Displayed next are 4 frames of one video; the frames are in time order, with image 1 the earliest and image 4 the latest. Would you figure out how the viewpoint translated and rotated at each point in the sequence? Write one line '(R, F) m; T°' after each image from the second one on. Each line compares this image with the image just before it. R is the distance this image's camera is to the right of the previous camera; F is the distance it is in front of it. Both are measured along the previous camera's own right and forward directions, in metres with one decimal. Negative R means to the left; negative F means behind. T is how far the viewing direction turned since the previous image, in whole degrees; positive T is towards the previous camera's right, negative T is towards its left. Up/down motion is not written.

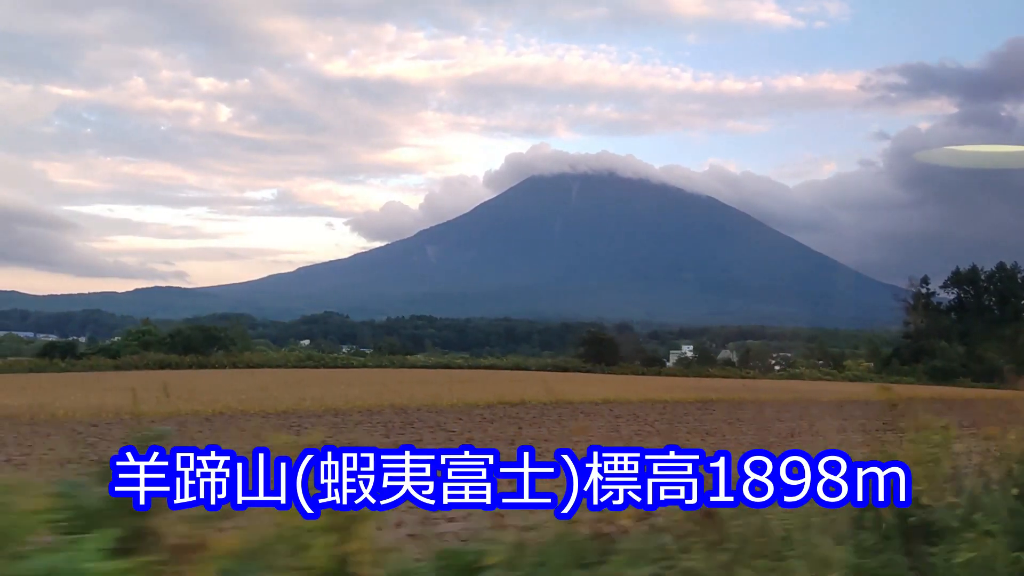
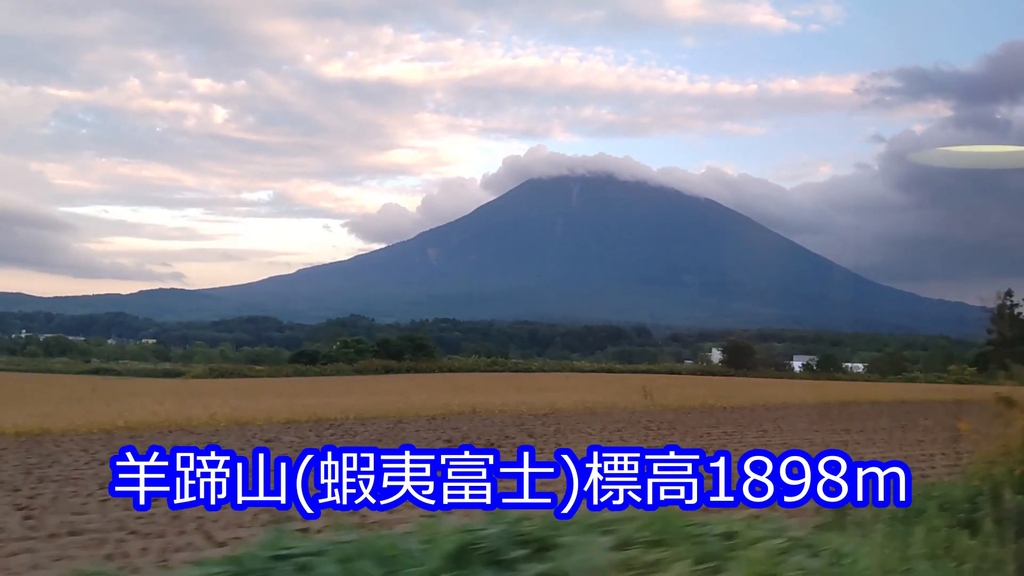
(-1.1, -0.7) m; 0°
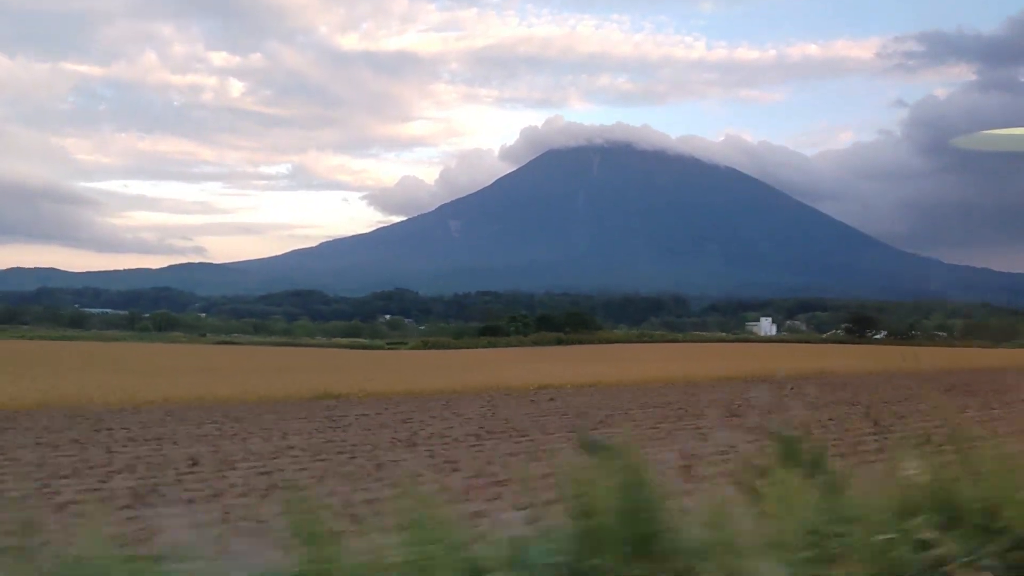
(-1.0, -0.7) m; -1°
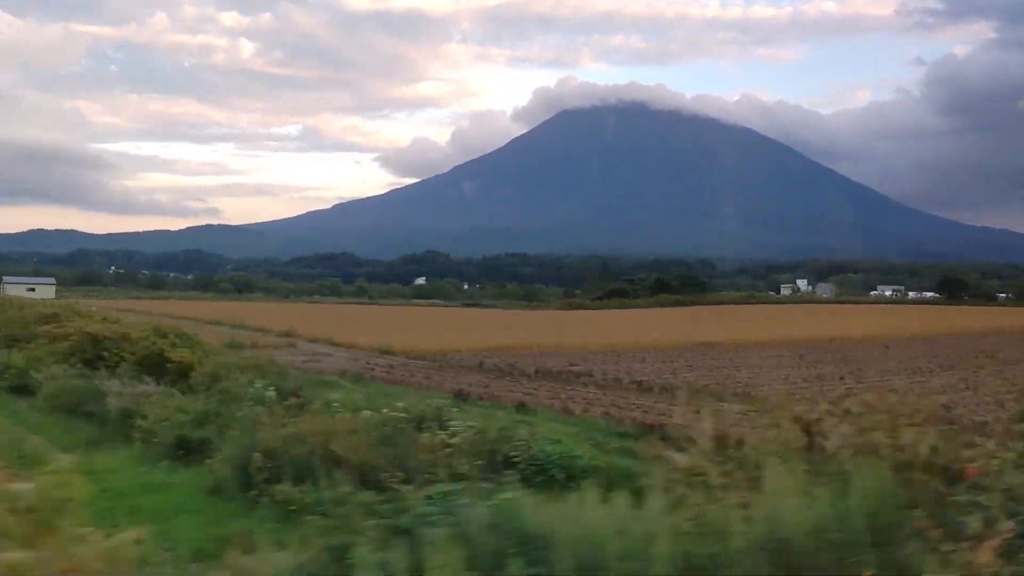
(-0.8, -0.5) m; -1°
